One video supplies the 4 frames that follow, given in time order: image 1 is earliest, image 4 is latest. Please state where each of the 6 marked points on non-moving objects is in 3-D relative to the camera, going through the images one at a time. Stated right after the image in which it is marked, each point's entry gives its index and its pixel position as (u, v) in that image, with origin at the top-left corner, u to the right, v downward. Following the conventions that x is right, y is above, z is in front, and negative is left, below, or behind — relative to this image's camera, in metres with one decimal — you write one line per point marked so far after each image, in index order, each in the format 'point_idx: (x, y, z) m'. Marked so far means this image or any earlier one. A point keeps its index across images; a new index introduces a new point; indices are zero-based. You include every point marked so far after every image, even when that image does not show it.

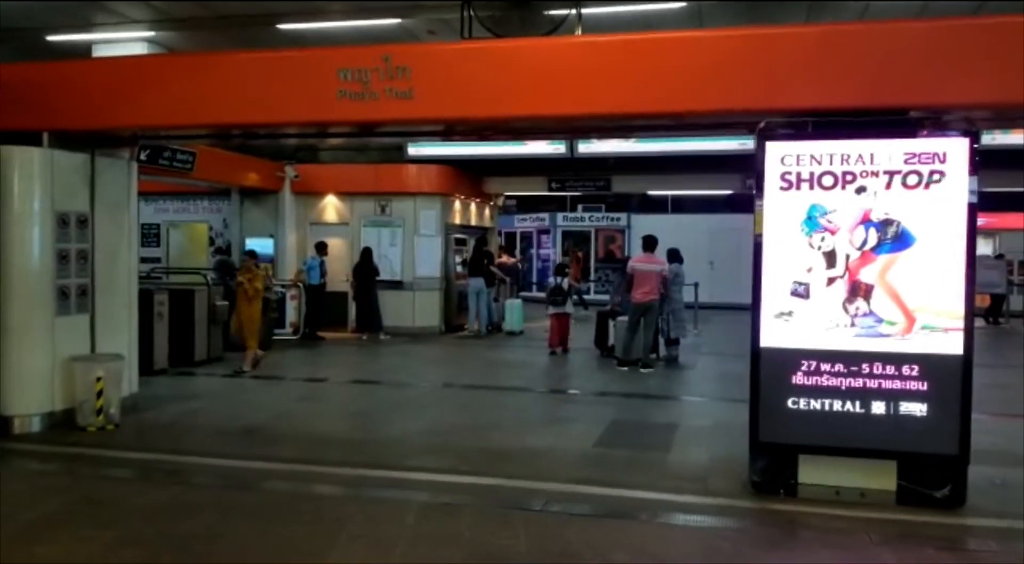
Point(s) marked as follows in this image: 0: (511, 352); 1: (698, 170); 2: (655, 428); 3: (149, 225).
0: (-0.1, -1.1, +14.2) m
1: (+3.6, +2.2, +17.5) m
2: (+1.3, -1.4, +8.2) m
3: (-7.0, +1.1, +17.3) m
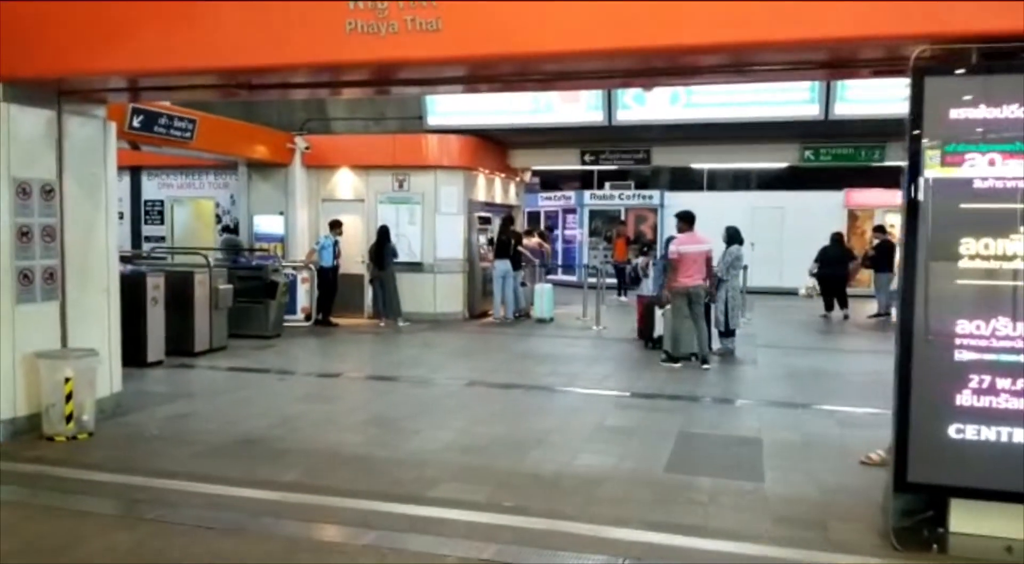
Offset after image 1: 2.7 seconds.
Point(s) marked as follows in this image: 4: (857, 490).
0: (+0.4, -0.9, +12.9) m
1: (+4.2, +2.5, +16.0) m
2: (+1.7, -1.3, +6.8) m
3: (-6.4, +1.4, +16.0) m
4: (+2.2, -1.4, +5.8) m
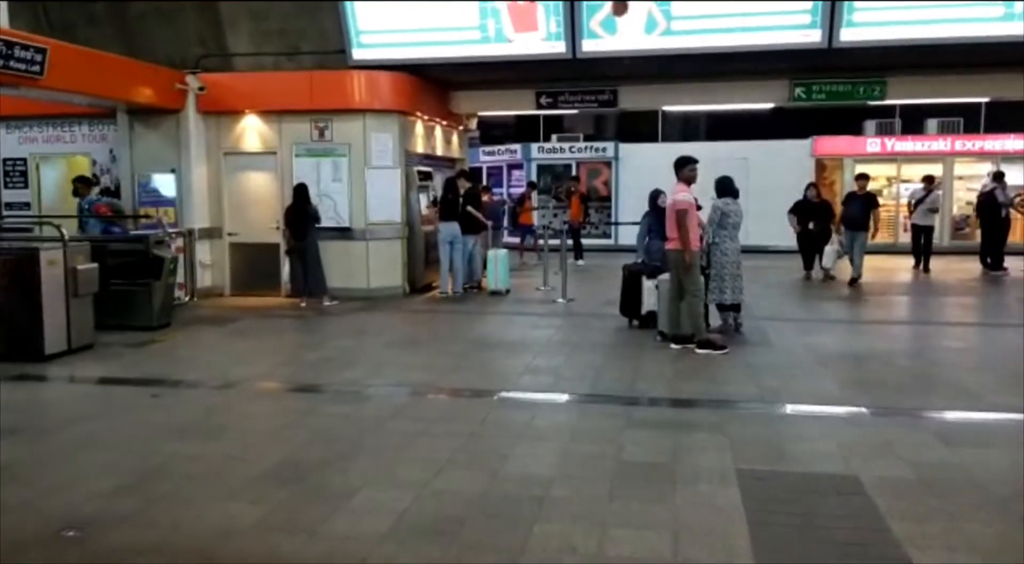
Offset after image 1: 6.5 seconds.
0: (-0.1, -0.5, +10.5) m
1: (+3.3, +3.2, +13.7) m
2: (+1.6, -1.2, +4.6) m
3: (-7.2, +1.8, +12.9) m
4: (+2.2, -1.2, +3.6) m
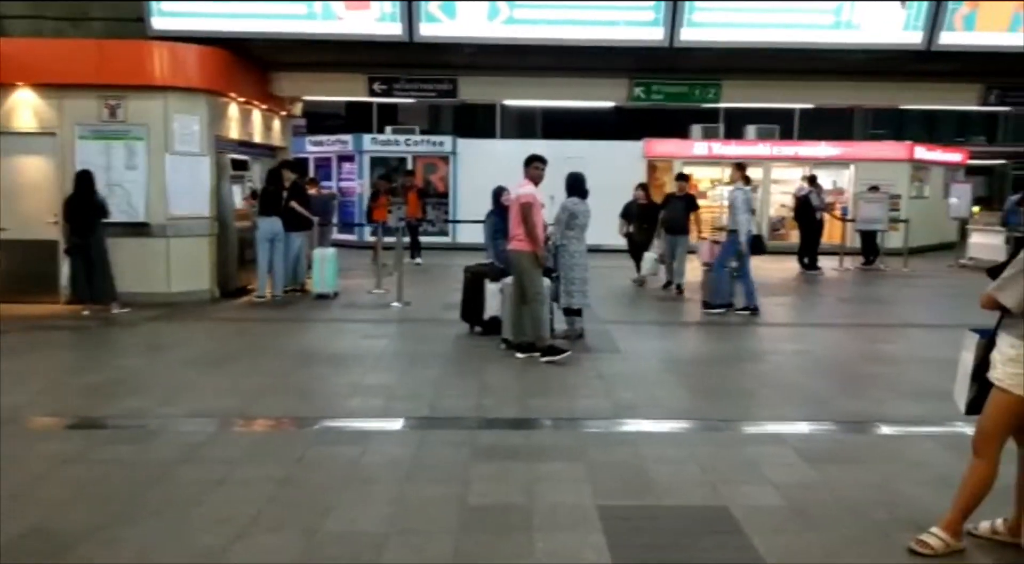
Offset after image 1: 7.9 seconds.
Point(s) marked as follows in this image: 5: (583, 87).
0: (-1.9, -0.5, +9.4) m
1: (+0.9, +3.1, +13.2) m
2: (+0.8, -1.2, +3.9) m
3: (-9.4, +1.7, +10.5) m
4: (+1.7, -1.3, +3.0) m
5: (+1.1, +3.0, +13.6) m
